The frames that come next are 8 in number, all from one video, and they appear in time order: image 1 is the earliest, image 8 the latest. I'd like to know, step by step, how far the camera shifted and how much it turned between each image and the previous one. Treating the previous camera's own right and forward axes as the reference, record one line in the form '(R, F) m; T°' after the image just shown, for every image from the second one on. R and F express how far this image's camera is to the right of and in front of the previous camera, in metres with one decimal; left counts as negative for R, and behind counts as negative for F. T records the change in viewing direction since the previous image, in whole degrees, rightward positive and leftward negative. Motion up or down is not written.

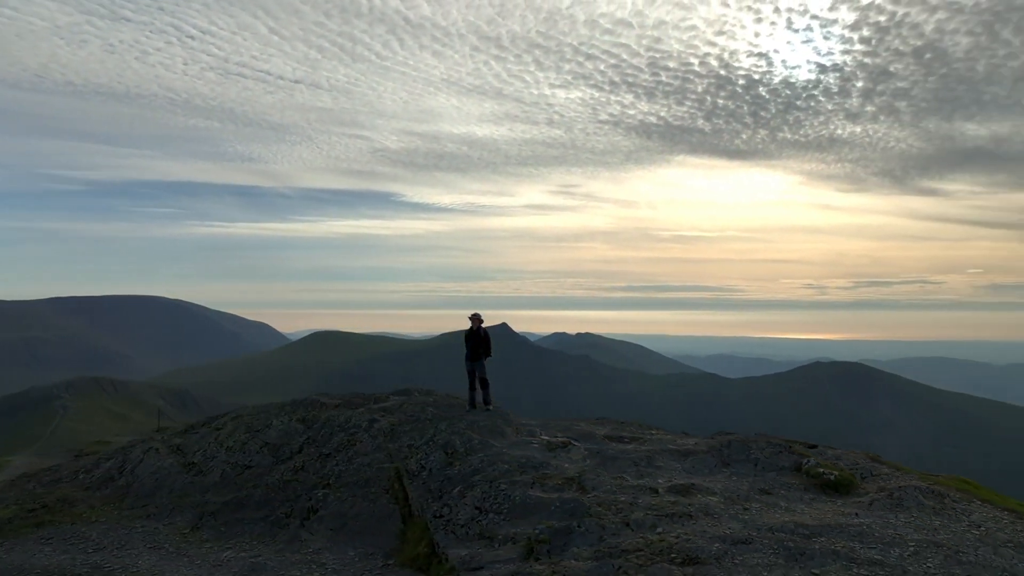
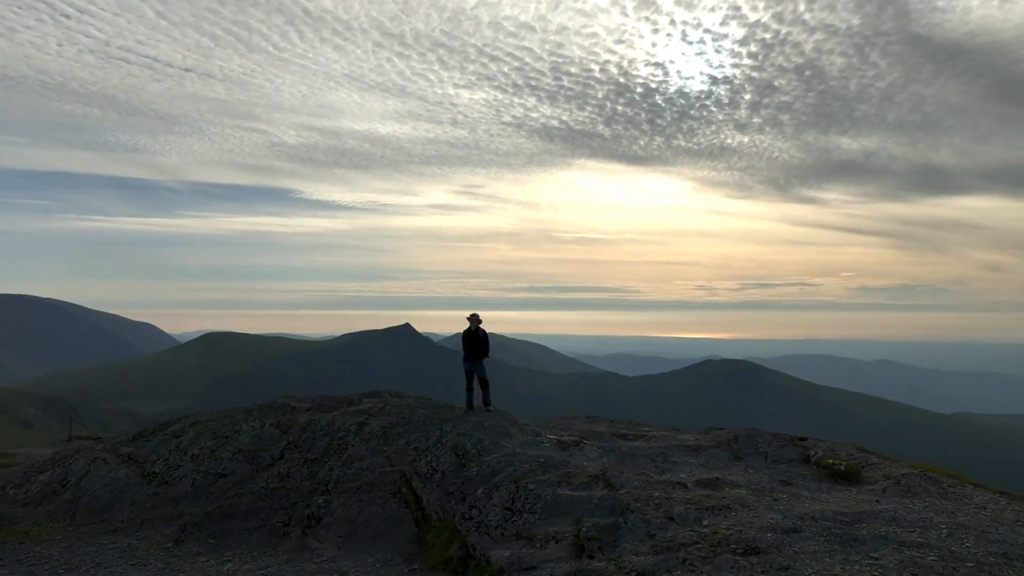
(-3.5, +0.1) m; +8°
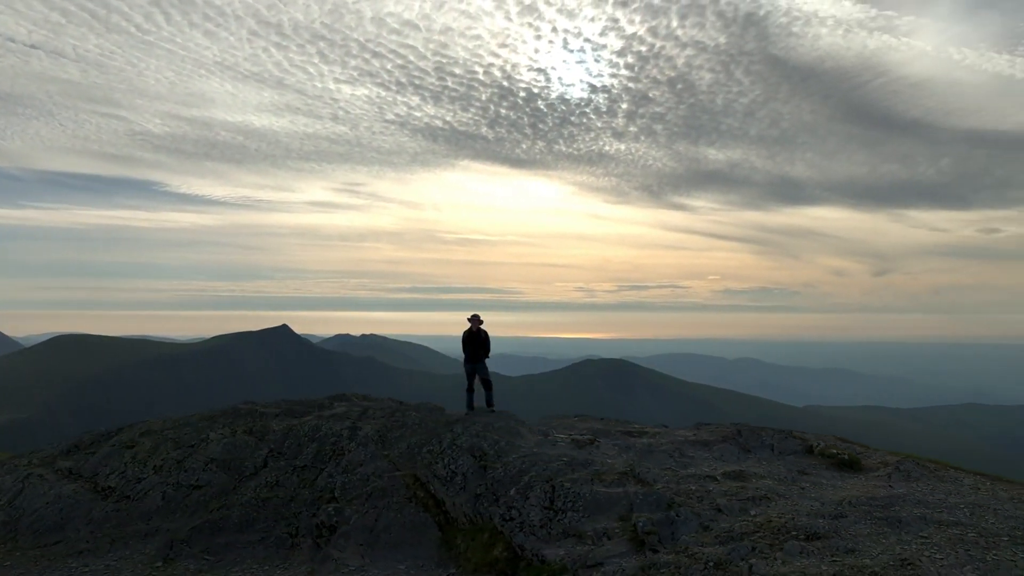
(-4.3, +0.2) m; +9°
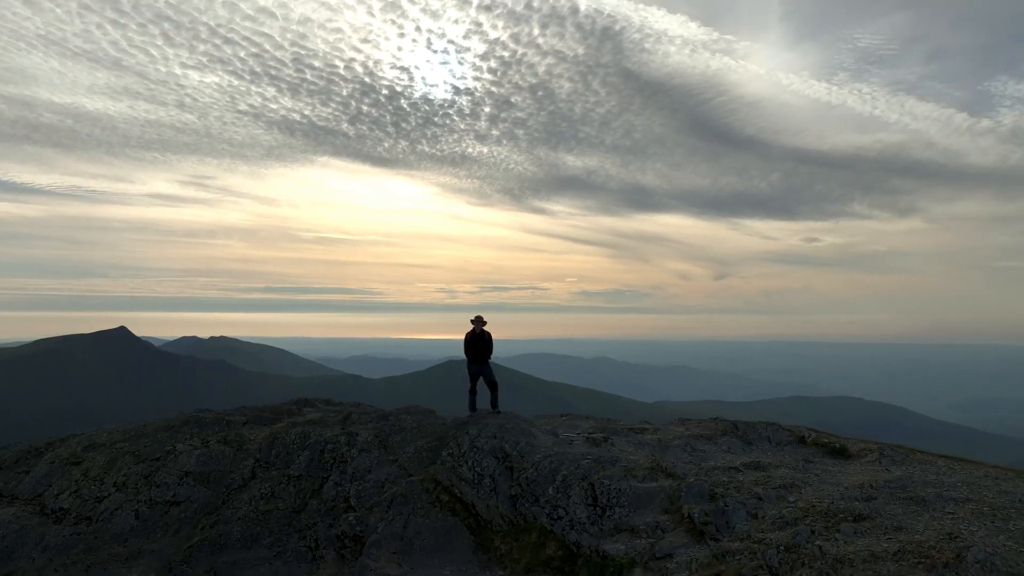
(-5.1, +0.3) m; +11°
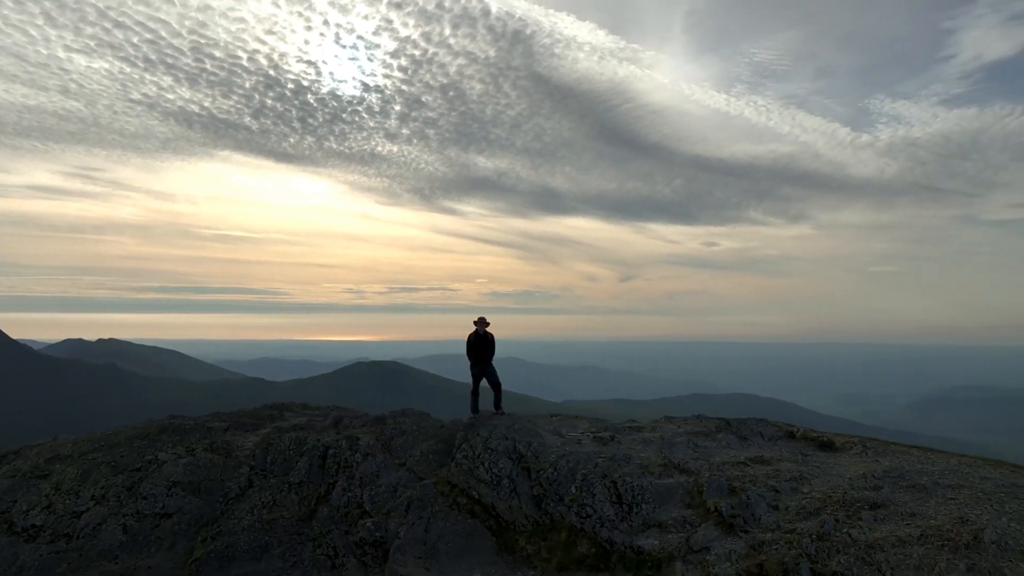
(-3.3, +0.1) m; +7°
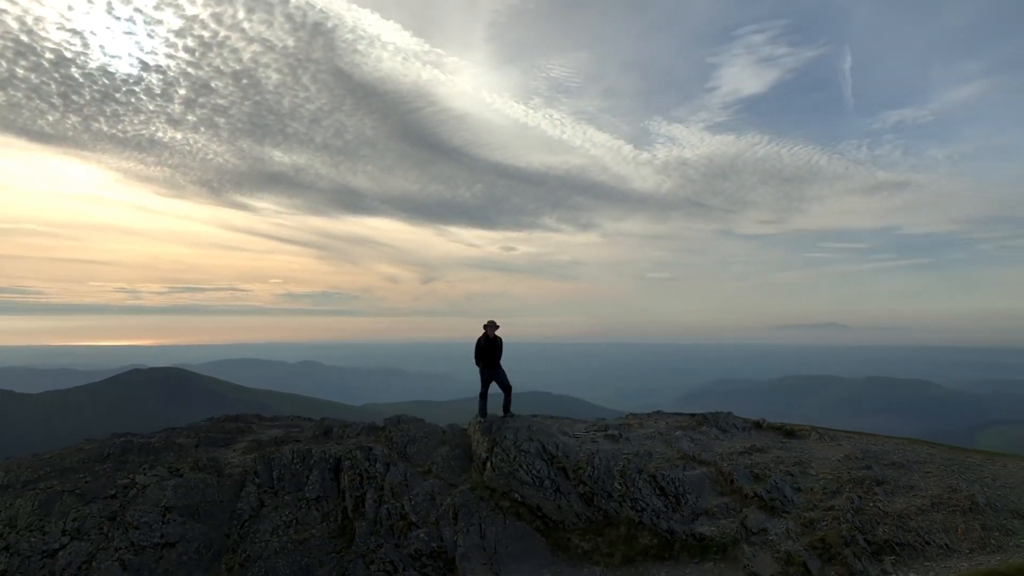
(-7.4, +0.8) m; +16°
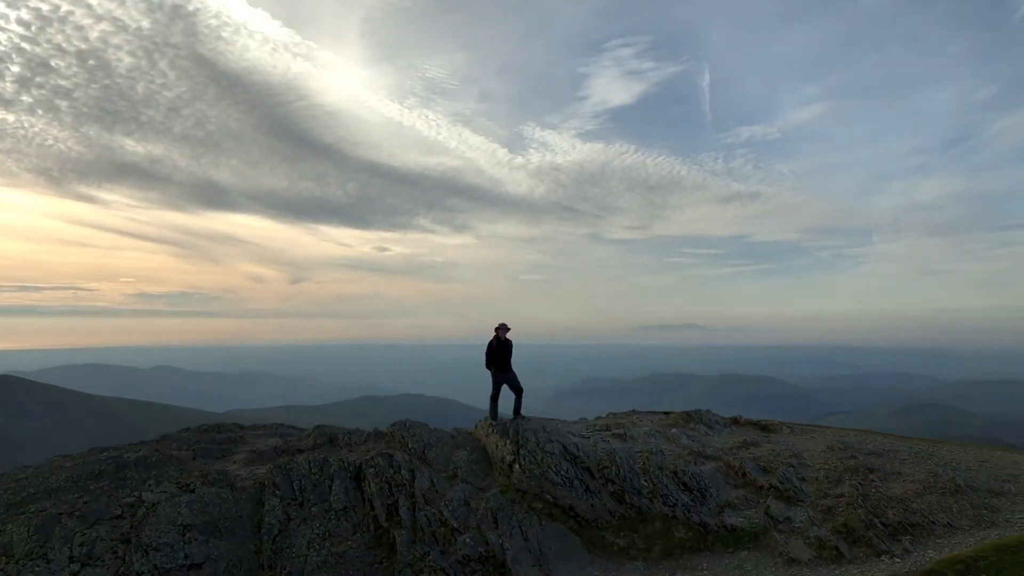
(-4.9, +0.3) m; +10°
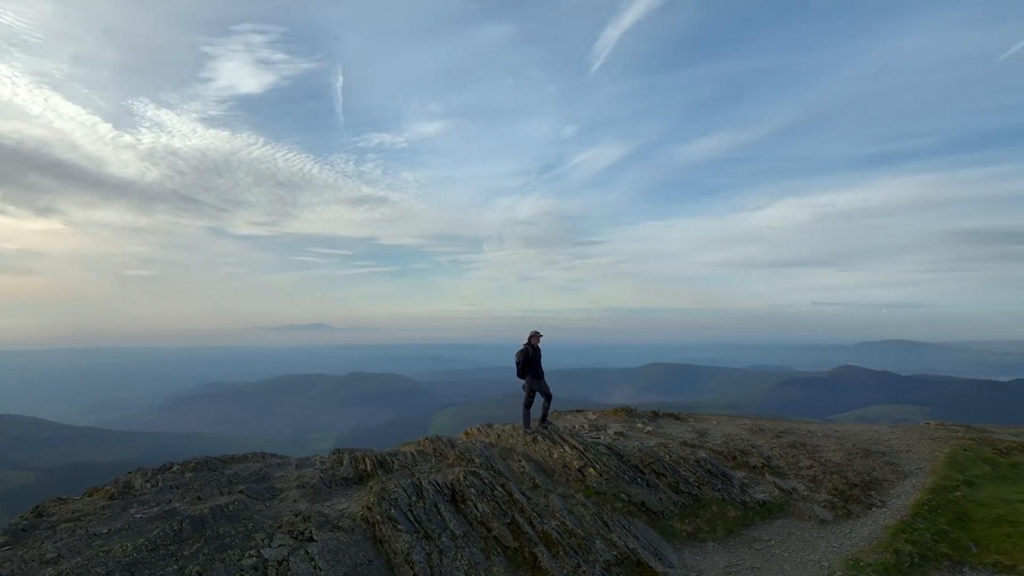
(-13.5, +3.5) m; +29°
